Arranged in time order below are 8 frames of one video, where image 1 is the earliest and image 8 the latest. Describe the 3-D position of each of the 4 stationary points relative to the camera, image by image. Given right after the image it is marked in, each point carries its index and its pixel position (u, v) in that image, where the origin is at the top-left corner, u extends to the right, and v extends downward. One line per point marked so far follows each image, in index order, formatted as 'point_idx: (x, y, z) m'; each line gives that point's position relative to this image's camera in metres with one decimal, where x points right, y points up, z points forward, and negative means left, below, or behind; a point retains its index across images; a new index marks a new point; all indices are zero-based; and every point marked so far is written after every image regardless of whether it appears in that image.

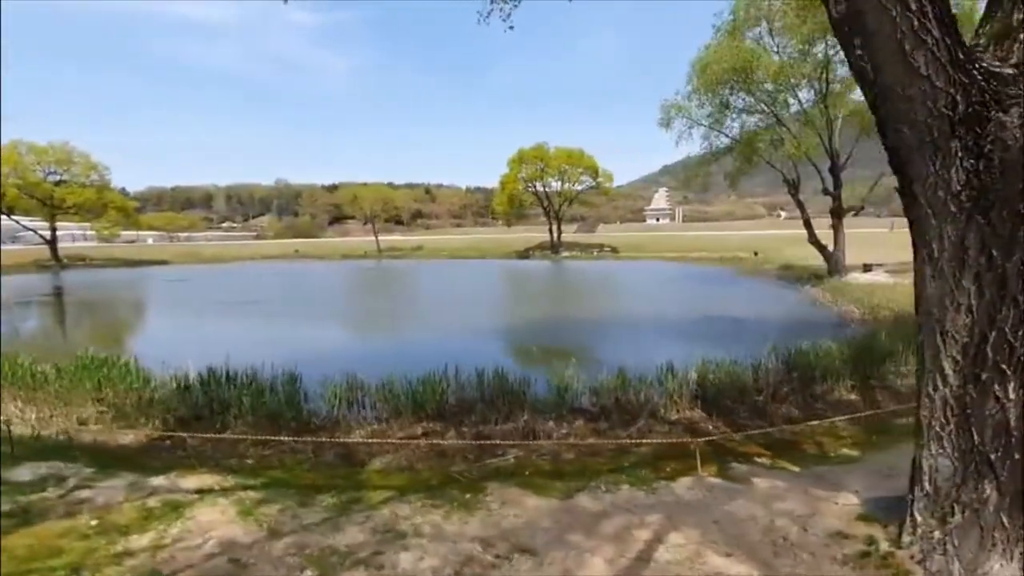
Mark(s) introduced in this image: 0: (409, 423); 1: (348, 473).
0: (-1.0, -1.3, +6.5) m
1: (-1.2, -1.4, +5.2) m
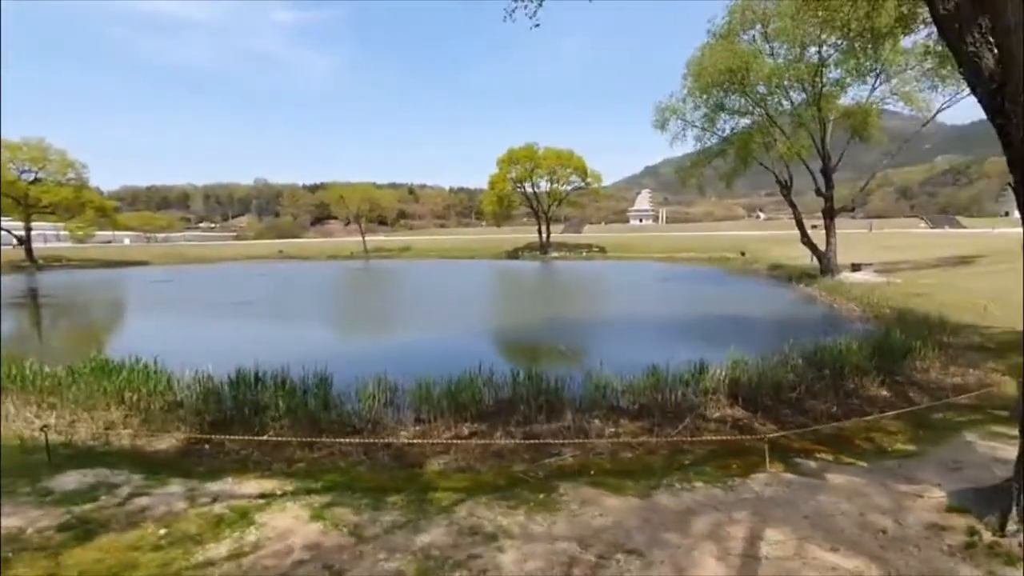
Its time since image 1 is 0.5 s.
0: (-0.6, -1.2, +6.4) m
1: (-0.8, -1.3, +5.0) m
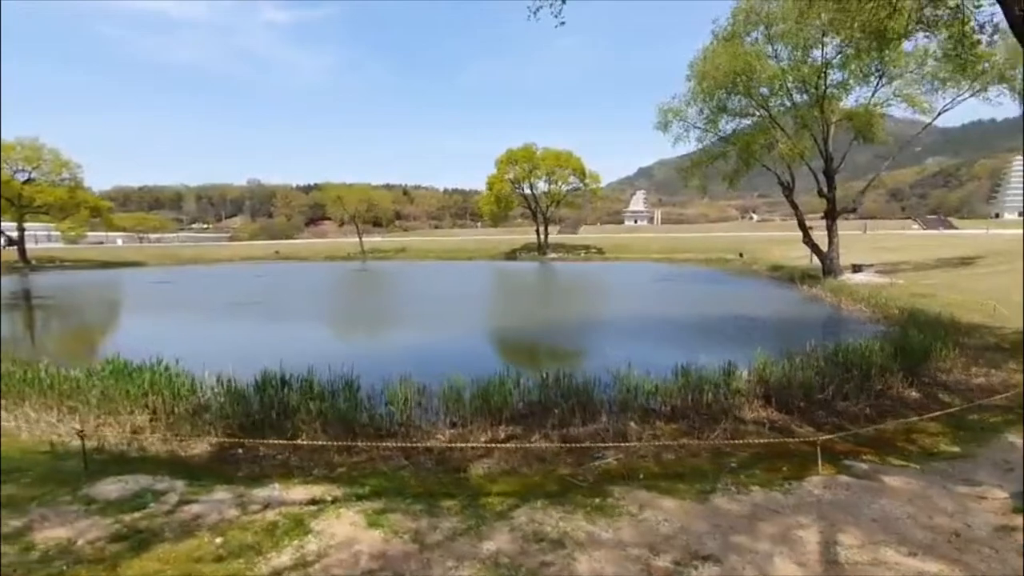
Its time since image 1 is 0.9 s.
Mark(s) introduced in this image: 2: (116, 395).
0: (-0.2, -1.2, +6.3) m
1: (-0.4, -1.3, +4.9) m
2: (-3.8, -1.1, +6.7) m
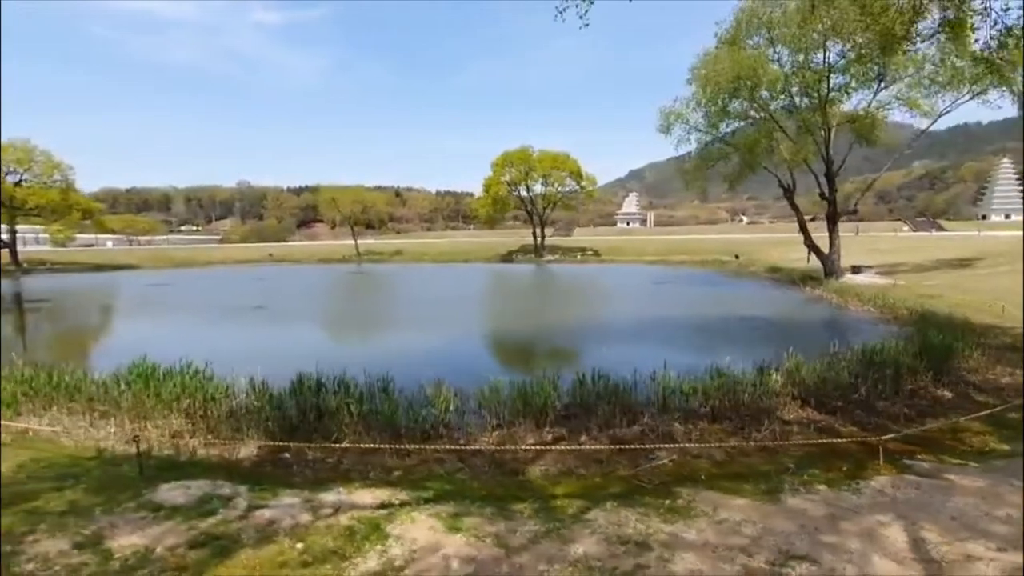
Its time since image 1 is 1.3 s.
0: (+0.2, -1.3, +6.3) m
1: (0.0, -1.3, +4.9) m
2: (-3.4, -1.1, +6.6) m
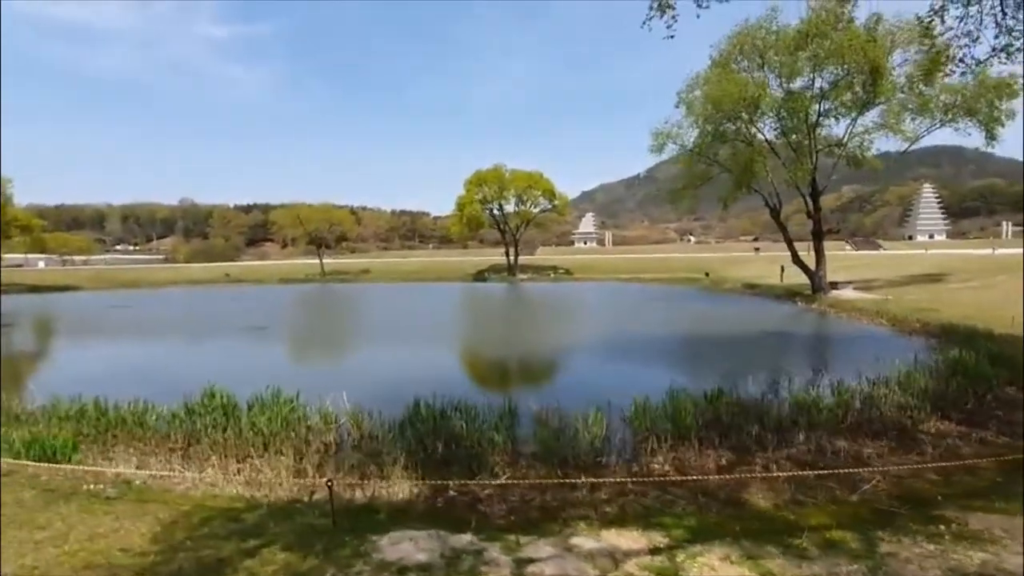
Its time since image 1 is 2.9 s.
0: (+1.4, -1.3, +5.7) m
1: (+1.4, -1.4, +4.3) m
2: (-2.2, -1.2, +5.7) m
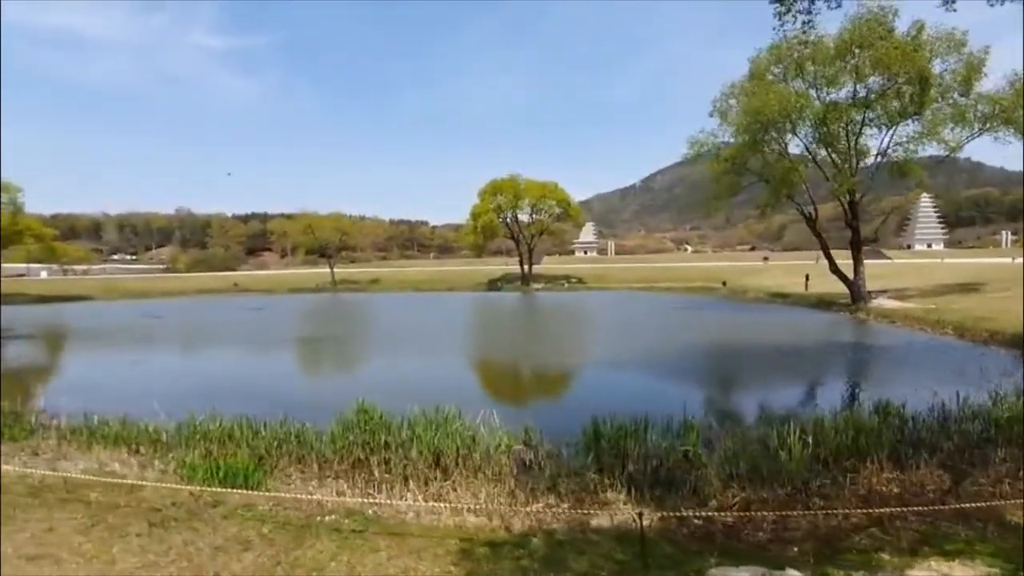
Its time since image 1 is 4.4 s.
0: (+3.0, -1.4, +5.4) m
1: (+3.0, -1.4, +4.0) m
2: (-0.7, -1.3, +5.3) m
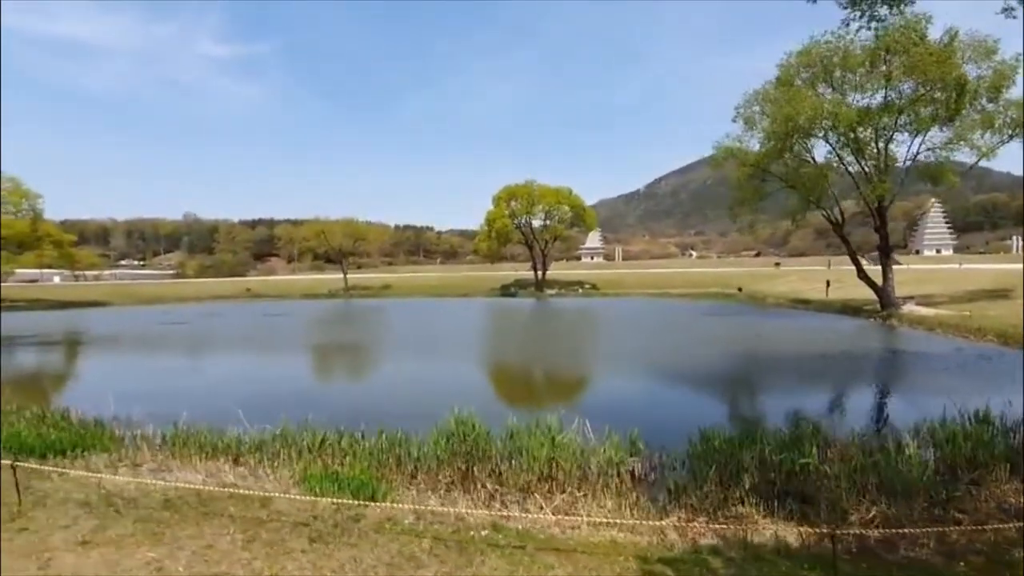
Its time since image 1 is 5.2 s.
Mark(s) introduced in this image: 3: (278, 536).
0: (+3.8, -1.5, +5.3) m
1: (+3.9, -1.5, +3.9) m
2: (+0.2, -1.3, +5.2) m
3: (-1.2, -1.3, +3.7) m
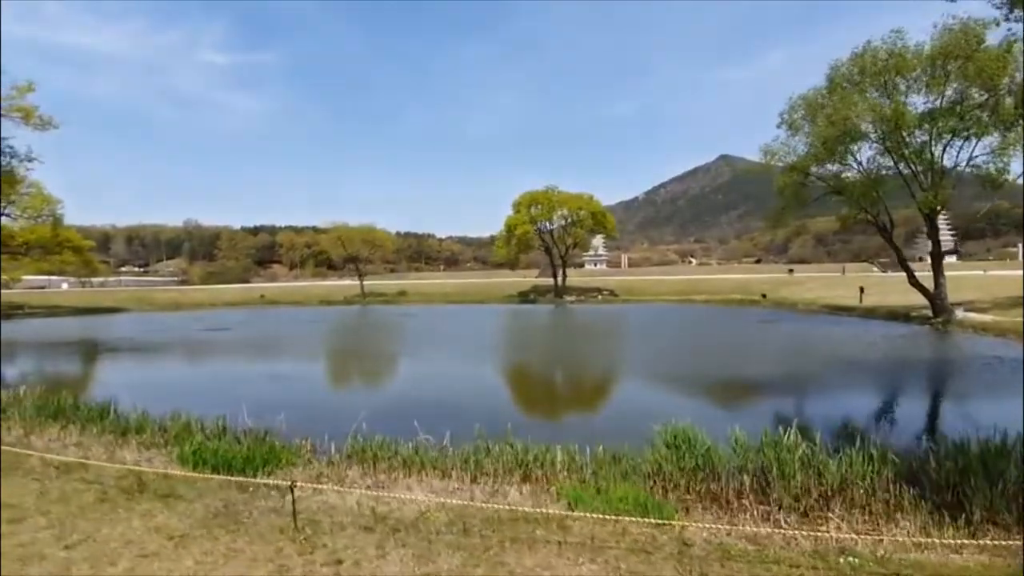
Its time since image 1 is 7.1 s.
0: (+5.6, -1.5, +4.9) m
1: (+5.7, -1.5, +3.6) m
2: (+2.0, -1.3, +4.7) m
3: (+0.6, -1.3, +3.2) m
